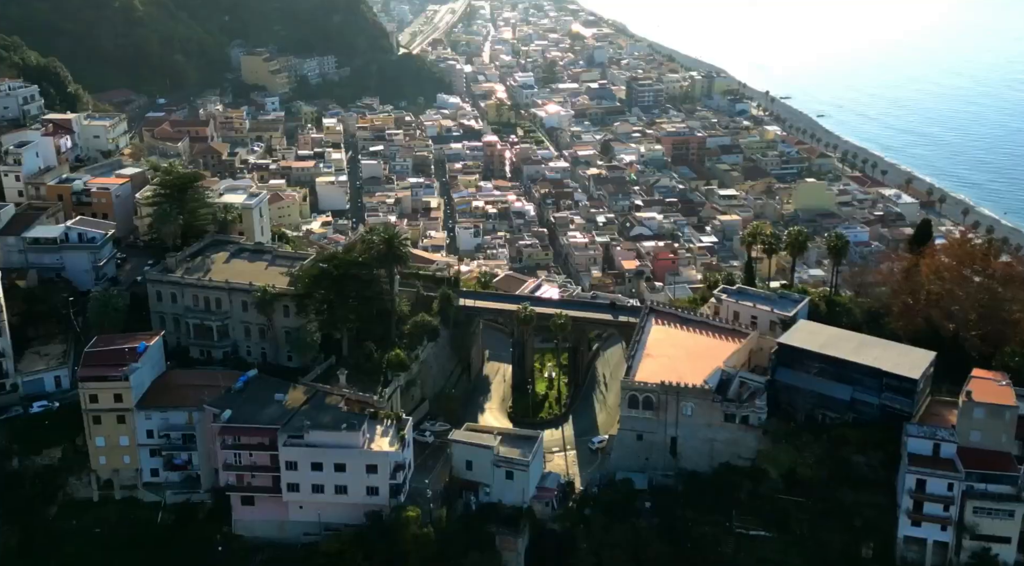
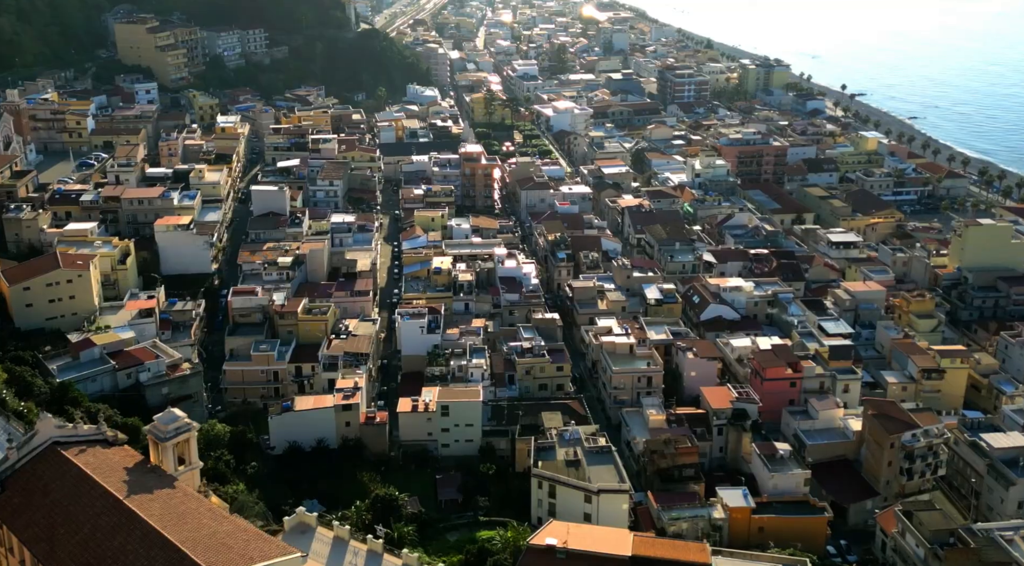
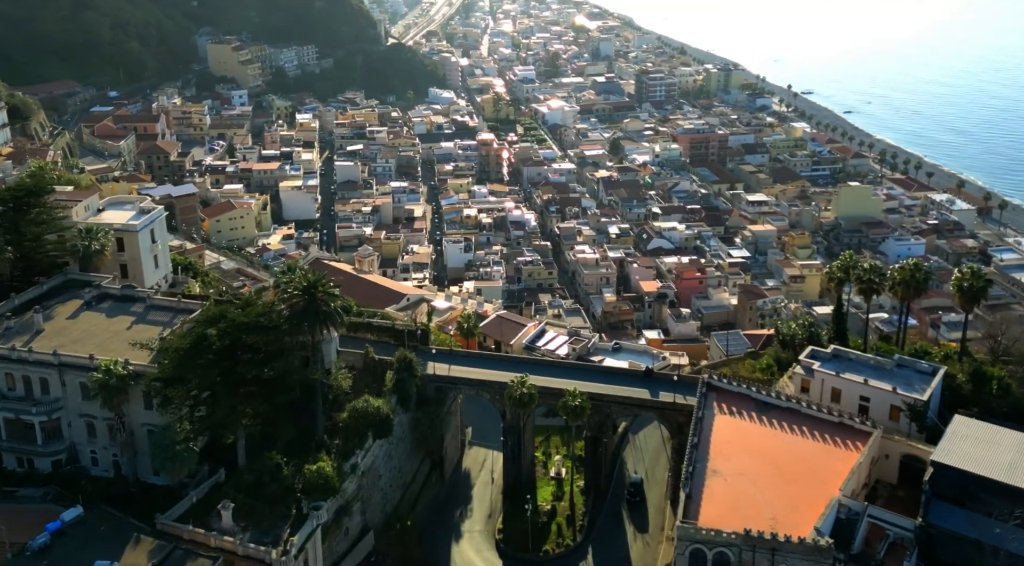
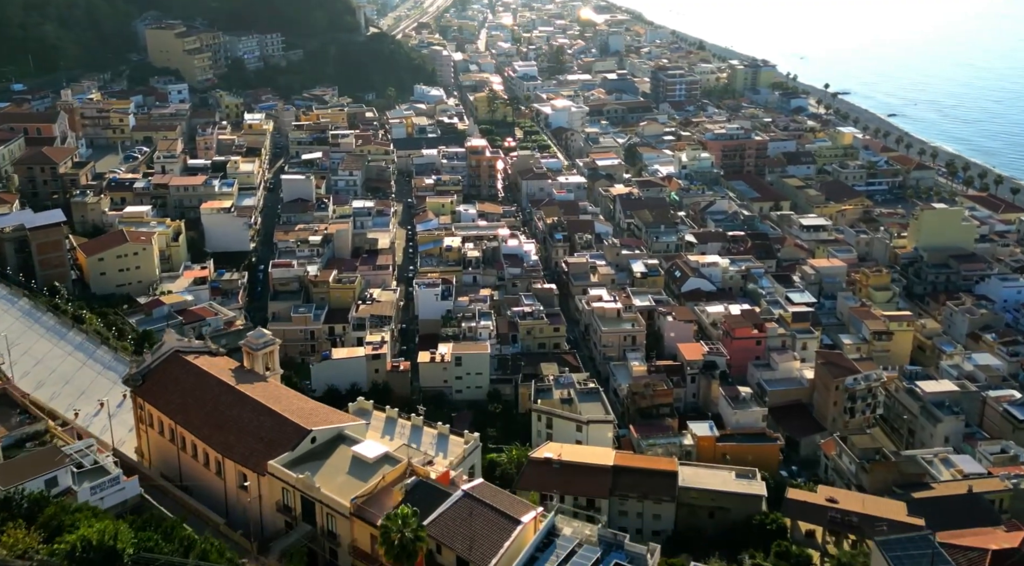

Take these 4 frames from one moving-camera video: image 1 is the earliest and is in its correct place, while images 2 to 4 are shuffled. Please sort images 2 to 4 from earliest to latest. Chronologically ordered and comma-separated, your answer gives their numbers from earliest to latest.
3, 4, 2
